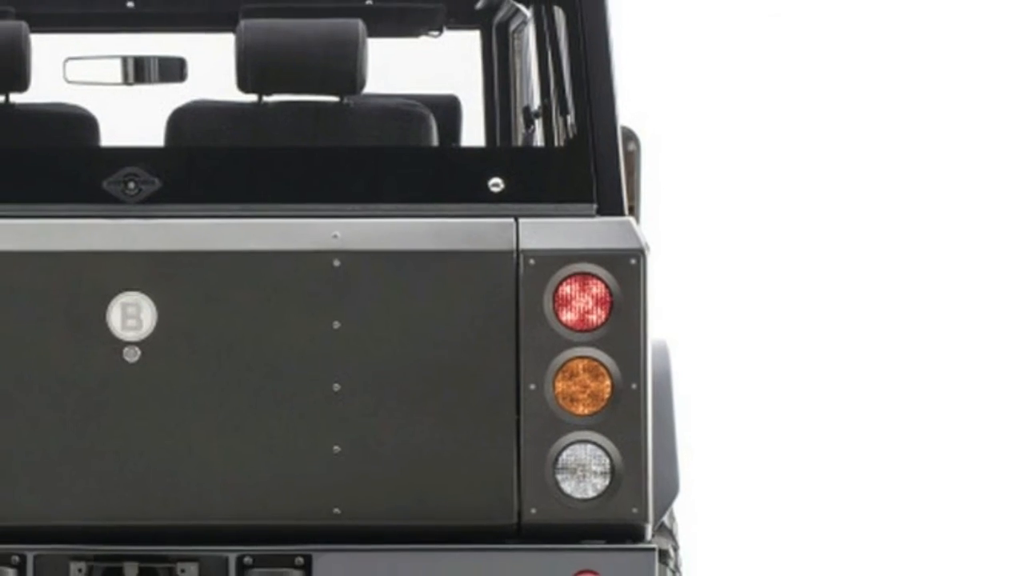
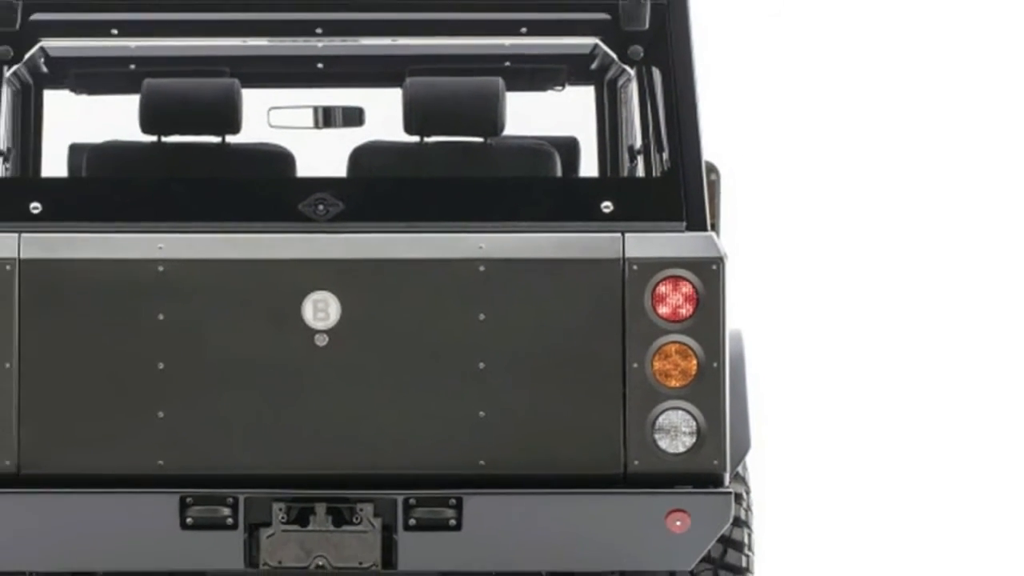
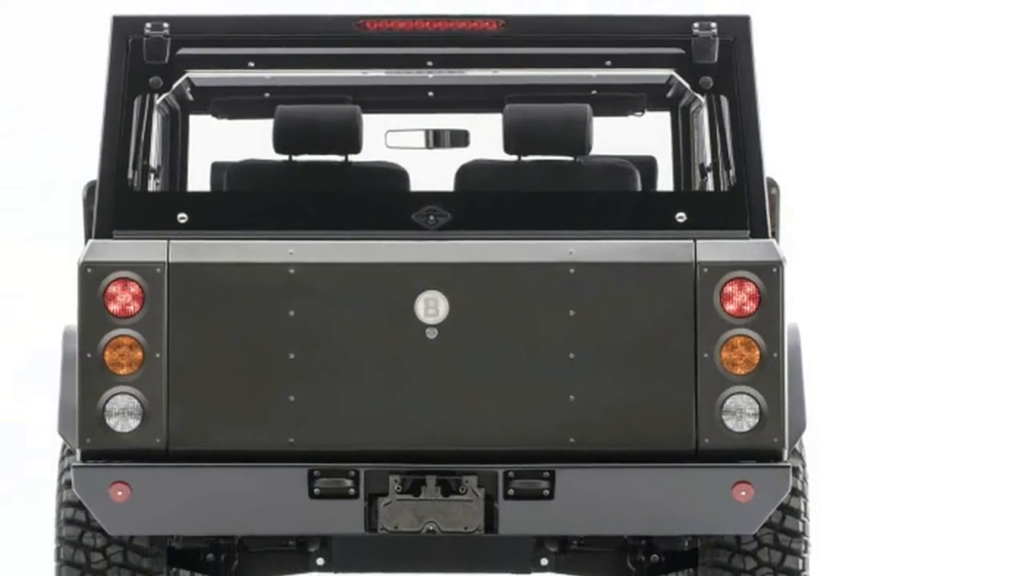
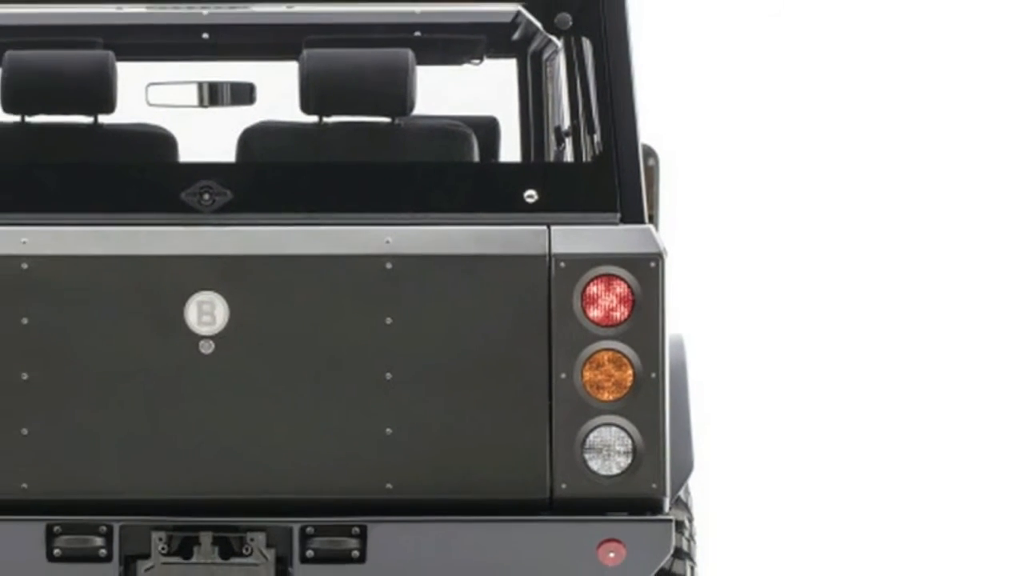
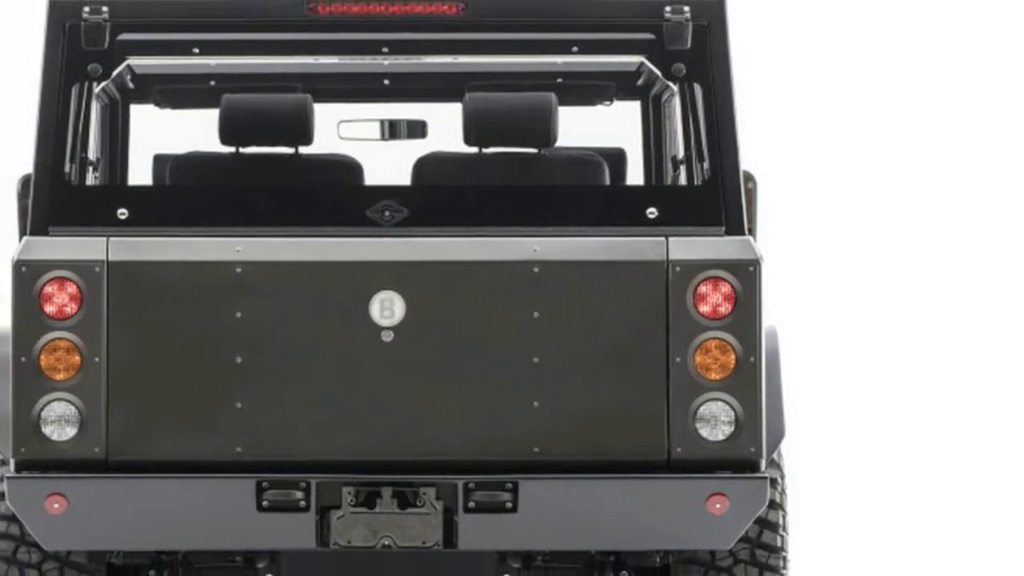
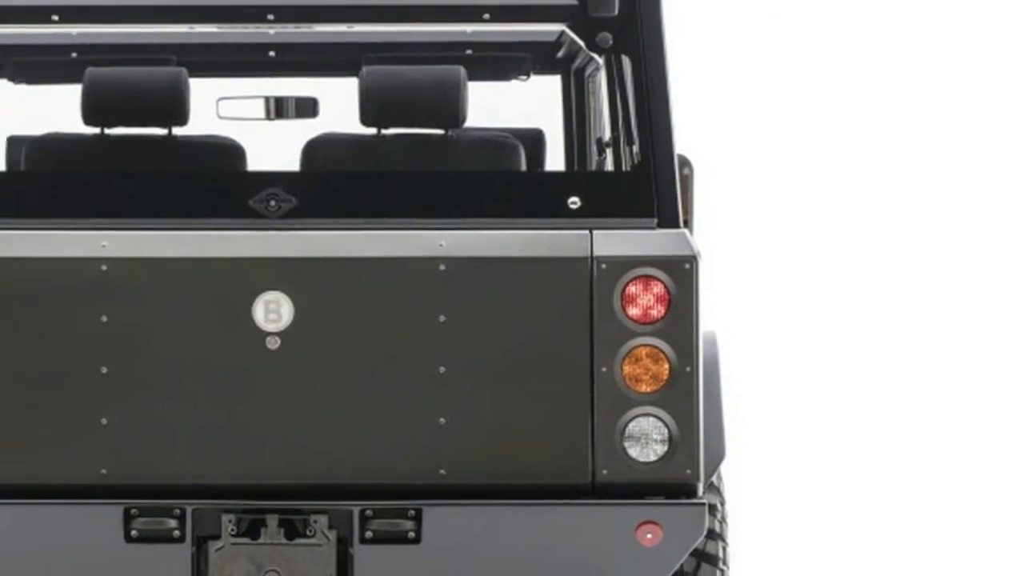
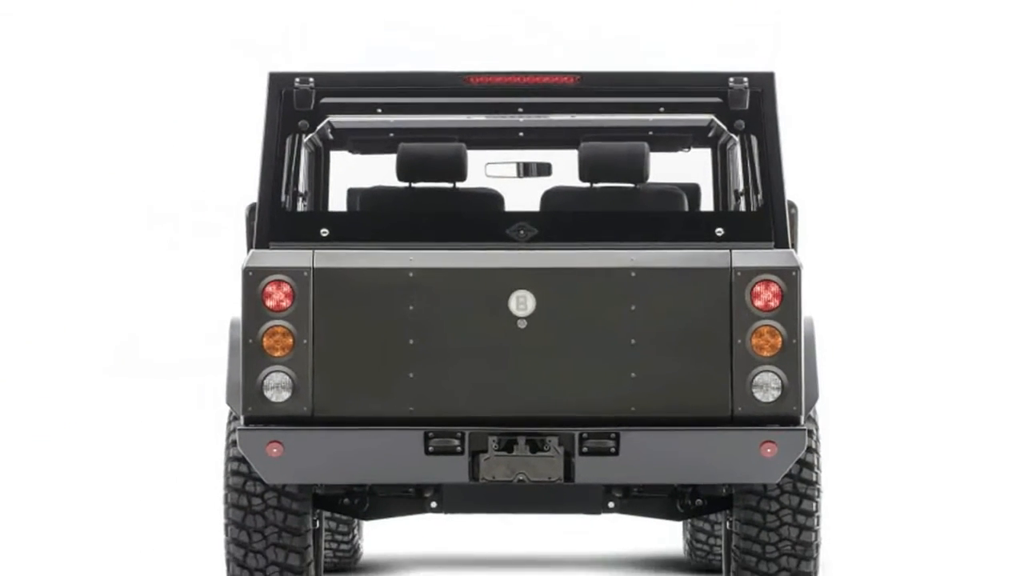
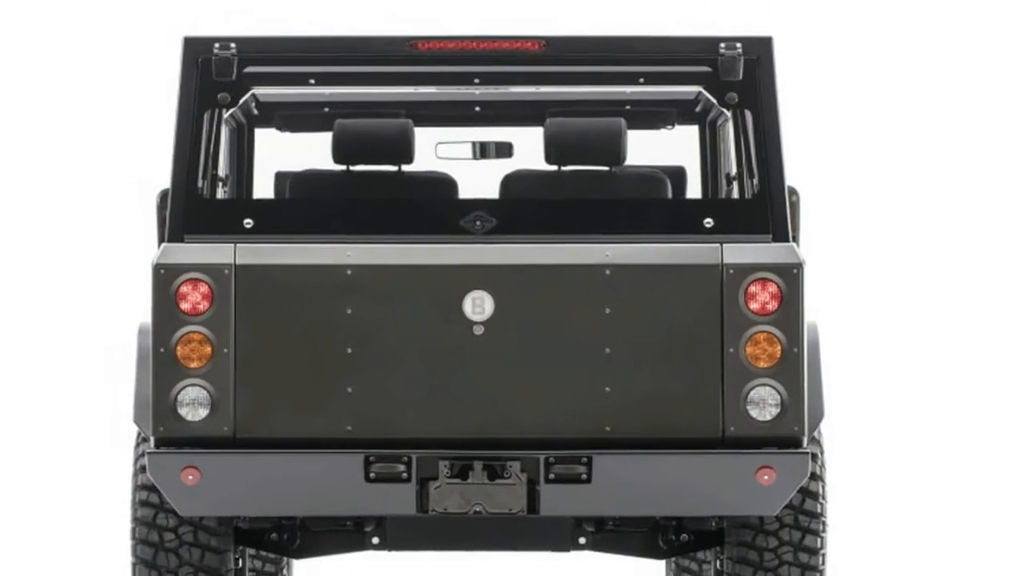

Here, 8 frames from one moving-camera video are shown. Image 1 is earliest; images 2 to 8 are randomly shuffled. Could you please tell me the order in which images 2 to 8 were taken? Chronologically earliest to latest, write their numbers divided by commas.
4, 6, 2, 5, 3, 8, 7
